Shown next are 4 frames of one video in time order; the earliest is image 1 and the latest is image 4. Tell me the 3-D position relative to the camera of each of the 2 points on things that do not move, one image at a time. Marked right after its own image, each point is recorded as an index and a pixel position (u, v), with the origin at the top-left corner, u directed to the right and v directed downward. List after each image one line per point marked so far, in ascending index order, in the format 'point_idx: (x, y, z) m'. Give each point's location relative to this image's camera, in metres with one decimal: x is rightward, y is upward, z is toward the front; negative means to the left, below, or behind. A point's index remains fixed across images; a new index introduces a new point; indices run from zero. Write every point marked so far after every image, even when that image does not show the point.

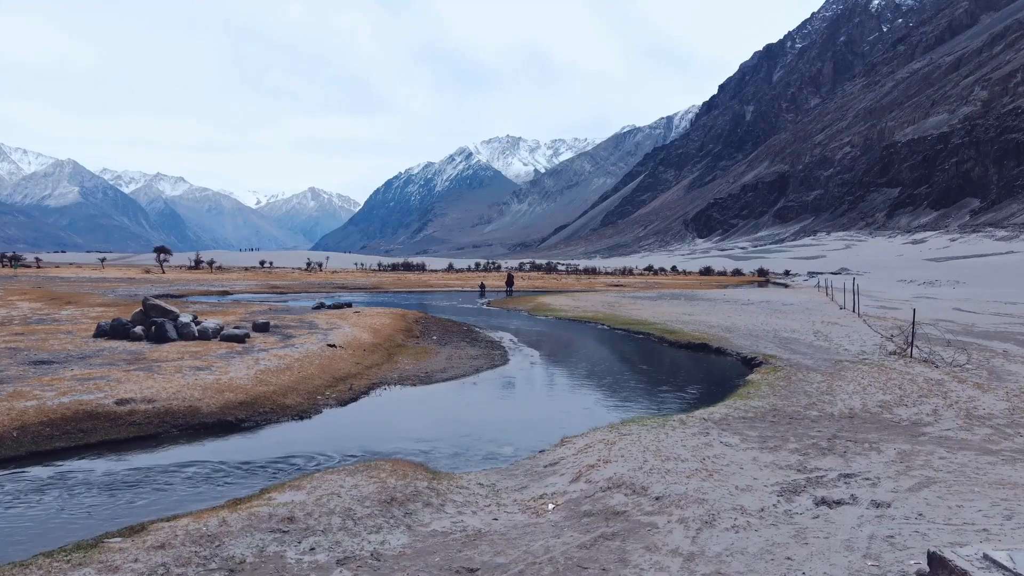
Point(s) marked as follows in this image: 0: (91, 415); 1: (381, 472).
0: (-10.1, -3.0, +14.7) m
1: (-2.4, -3.3, +11.1) m
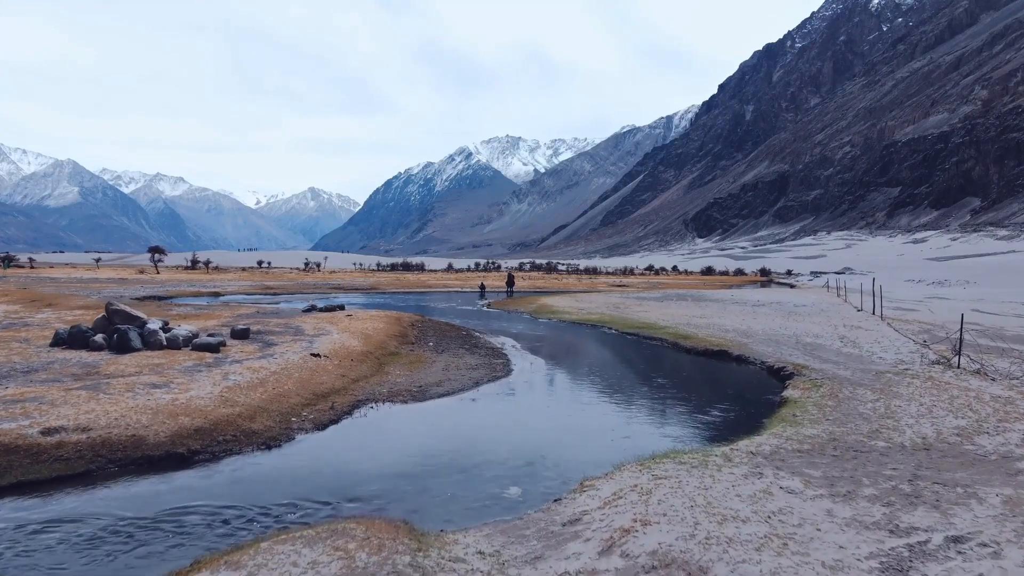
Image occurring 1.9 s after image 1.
0: (-9.9, -3.2, +12.1) m
1: (-2.2, -3.5, +8.5) m
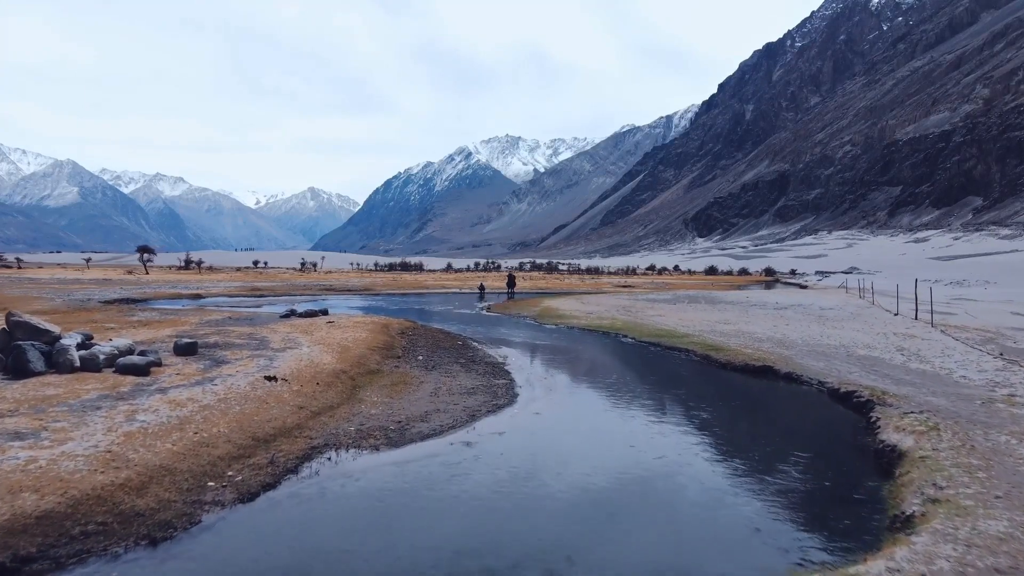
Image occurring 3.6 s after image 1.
0: (-9.8, -3.4, +7.3) m
1: (-2.1, -3.6, +3.7) m
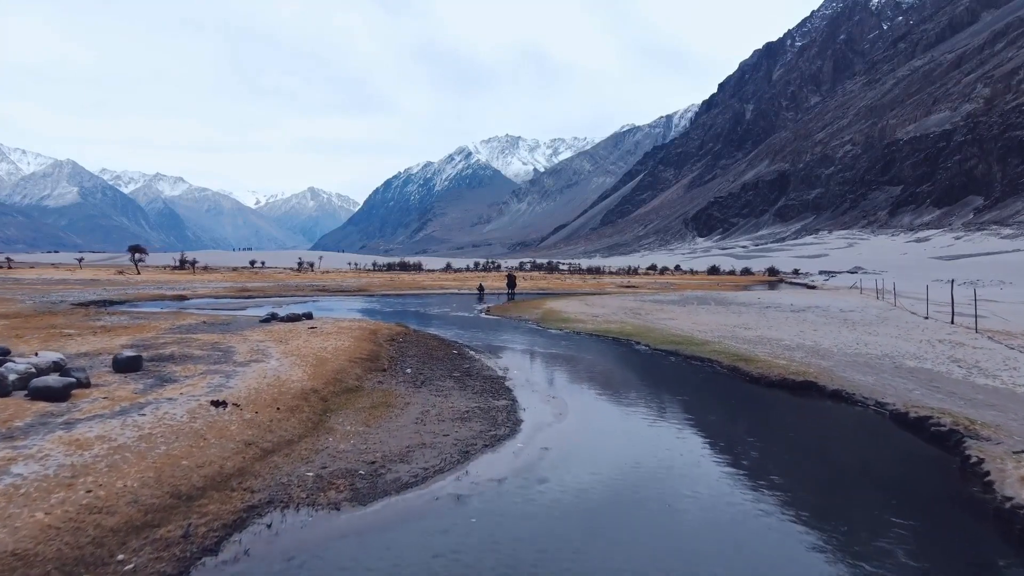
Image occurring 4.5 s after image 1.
0: (-9.7, -3.5, +3.8) m
1: (-2.0, -3.8, +0.3) m
